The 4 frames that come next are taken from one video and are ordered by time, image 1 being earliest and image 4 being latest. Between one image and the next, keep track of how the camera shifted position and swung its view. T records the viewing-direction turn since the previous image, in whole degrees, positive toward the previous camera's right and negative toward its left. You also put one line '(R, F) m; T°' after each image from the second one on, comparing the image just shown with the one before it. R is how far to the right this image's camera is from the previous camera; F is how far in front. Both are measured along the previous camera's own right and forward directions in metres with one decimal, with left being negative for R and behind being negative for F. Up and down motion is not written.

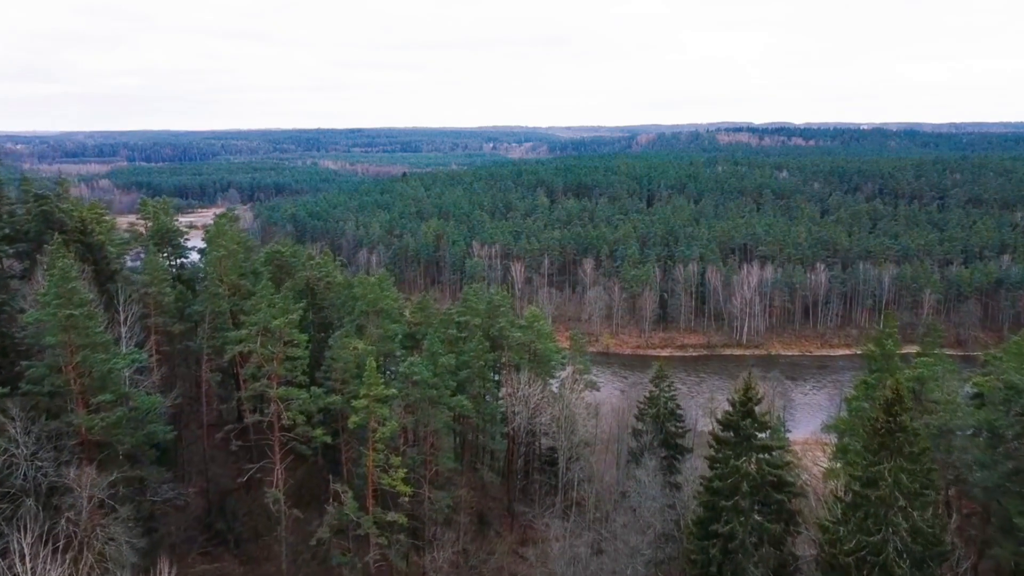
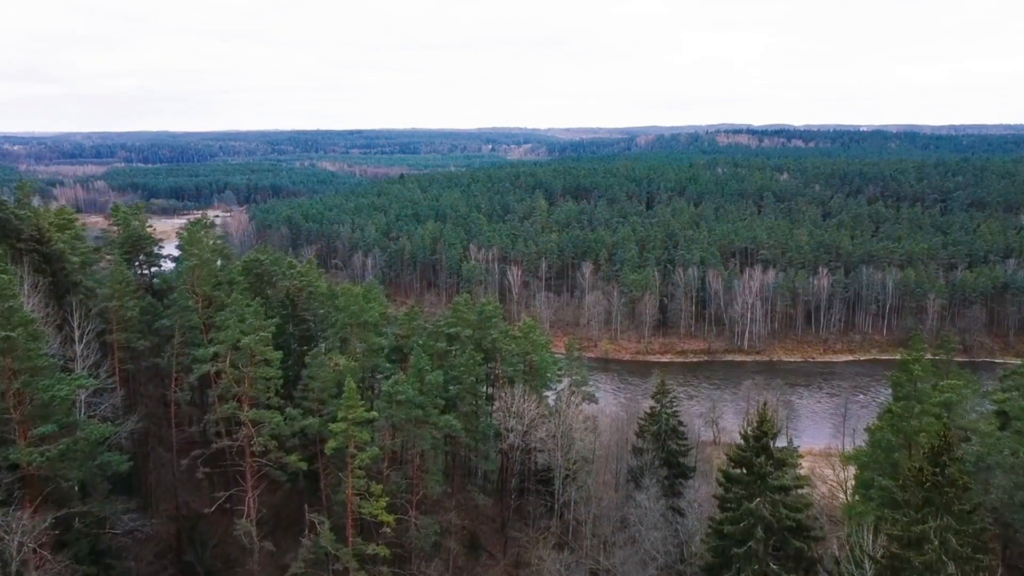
(+0.2, +1.7) m; 0°
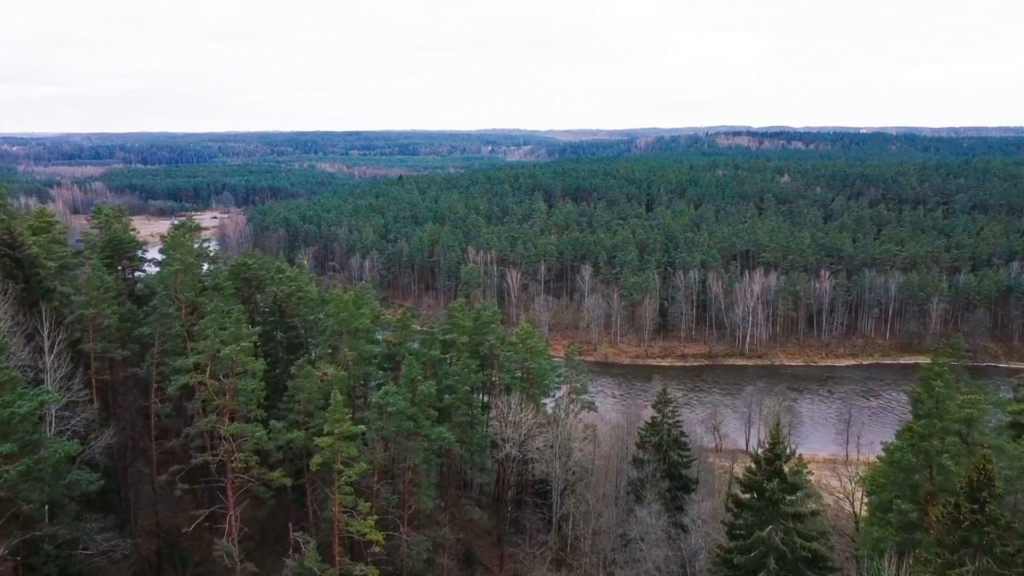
(+0.1, +1.0) m; 0°
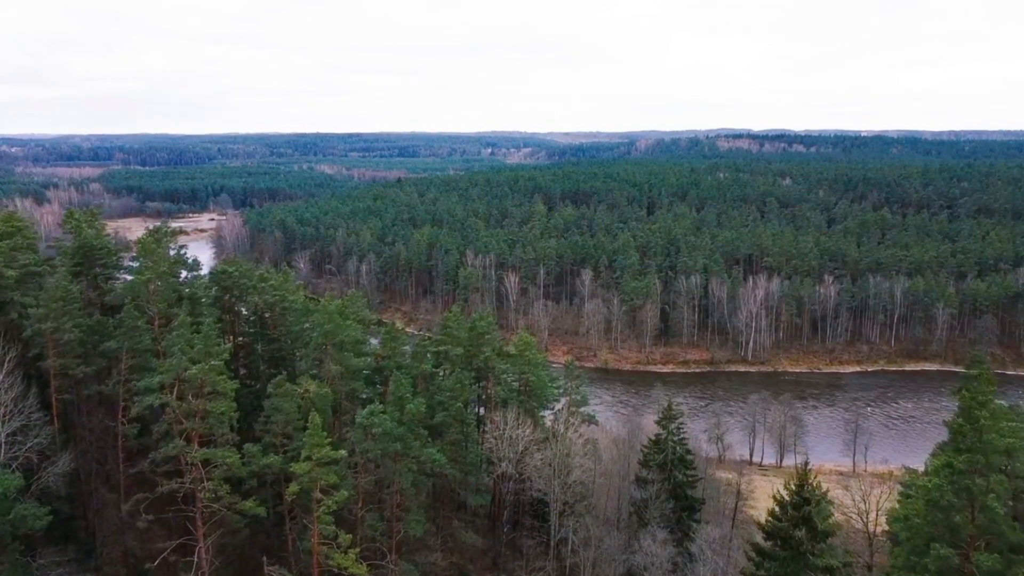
(+0.1, +1.6) m; 0°
